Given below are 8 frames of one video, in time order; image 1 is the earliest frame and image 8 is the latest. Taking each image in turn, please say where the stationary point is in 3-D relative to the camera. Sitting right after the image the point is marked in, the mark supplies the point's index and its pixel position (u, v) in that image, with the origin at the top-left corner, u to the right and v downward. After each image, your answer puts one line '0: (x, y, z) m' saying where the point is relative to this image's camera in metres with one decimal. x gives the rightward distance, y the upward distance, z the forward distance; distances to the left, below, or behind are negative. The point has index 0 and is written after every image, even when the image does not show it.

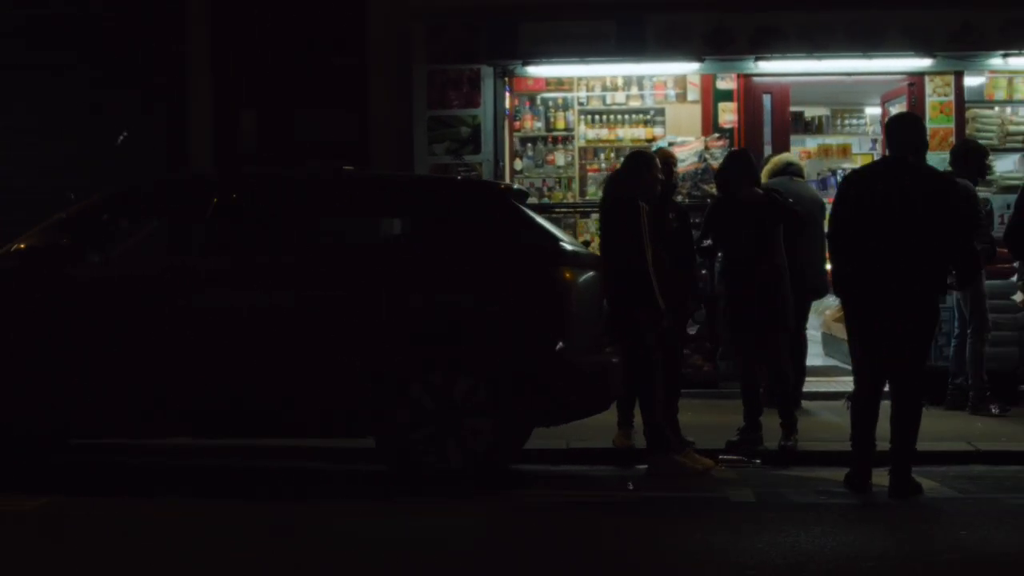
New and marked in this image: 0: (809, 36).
0: (+1.9, +1.6, +9.9) m
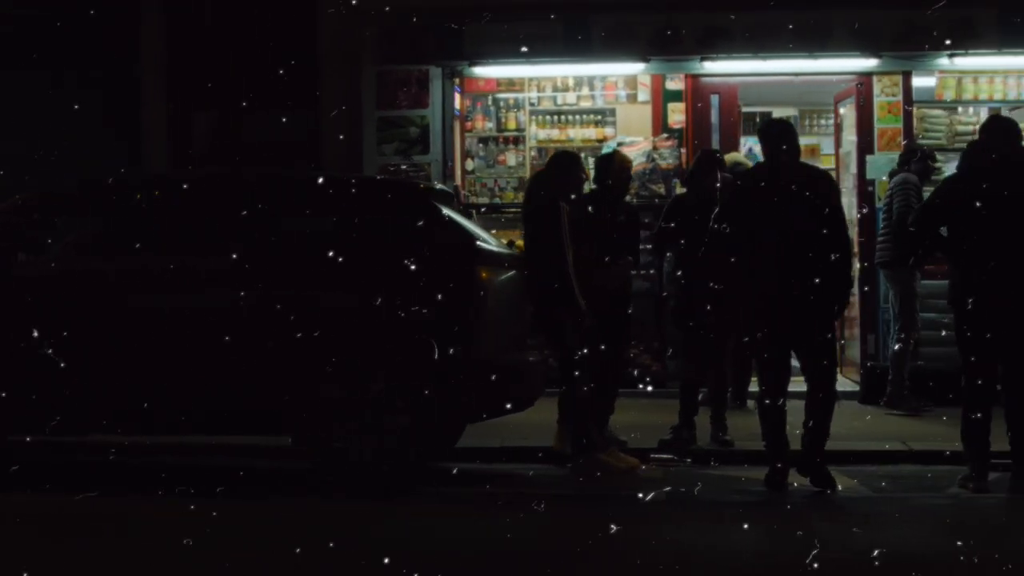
0: (+1.5, +1.6, +10.0) m
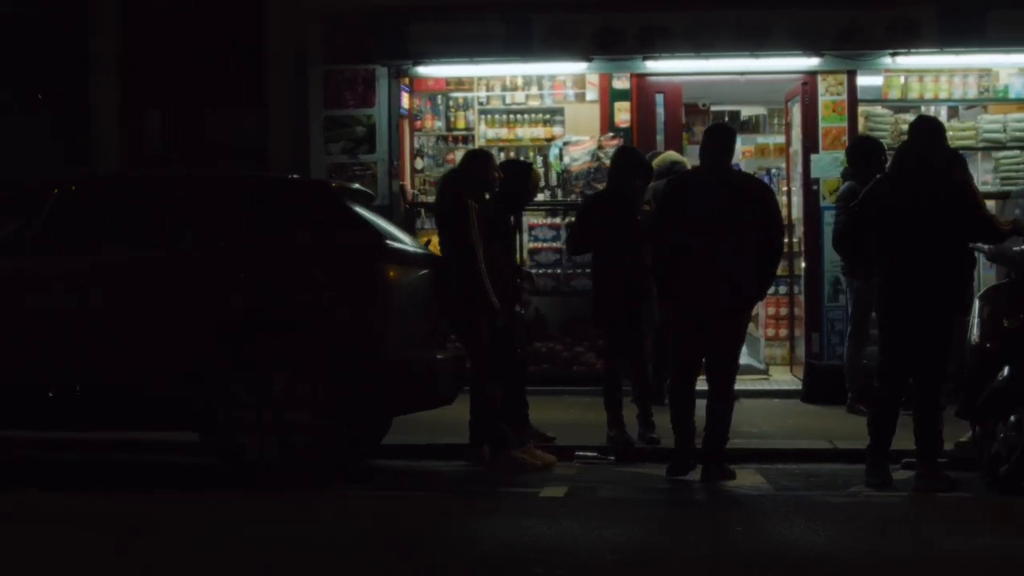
0: (+1.2, +1.6, +10.0) m
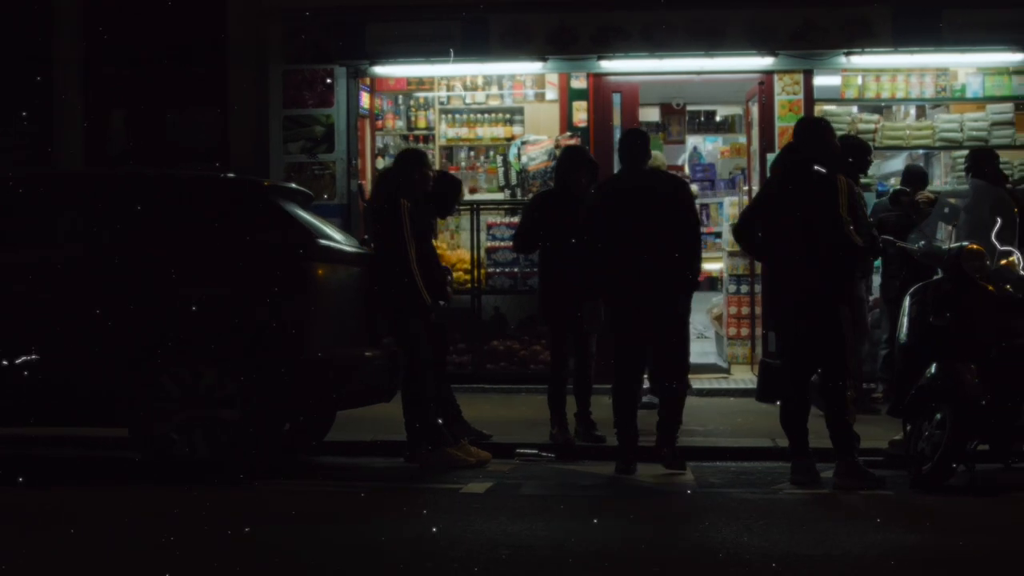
0: (+0.9, +1.6, +10.0) m
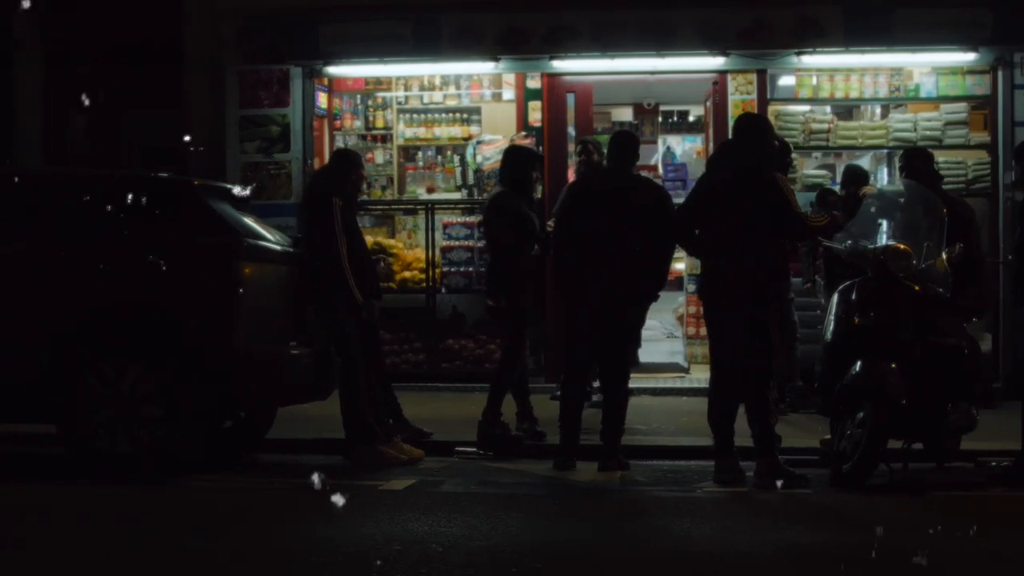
0: (+0.6, +1.6, +10.0) m
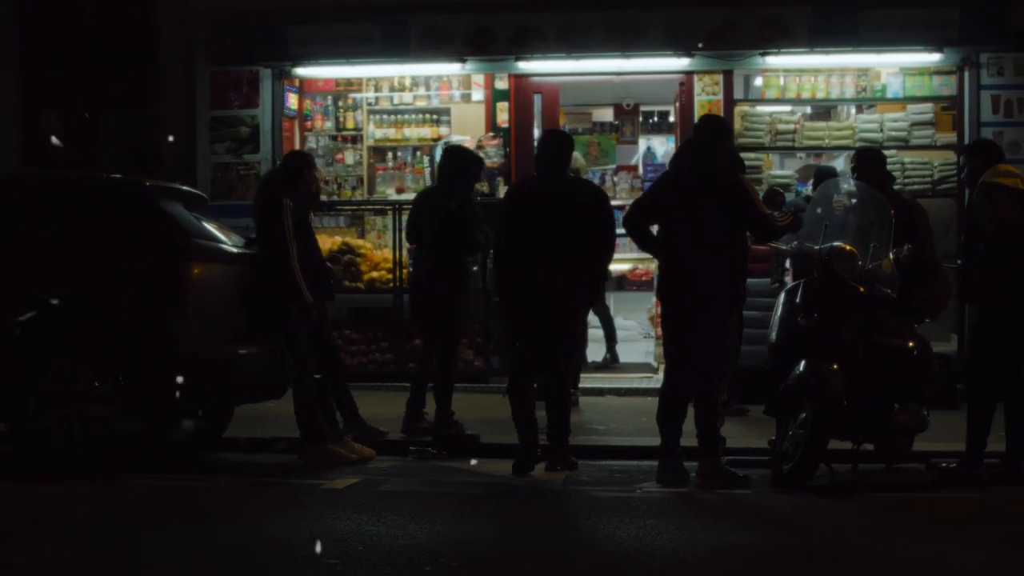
0: (+0.3, +1.6, +10.1) m
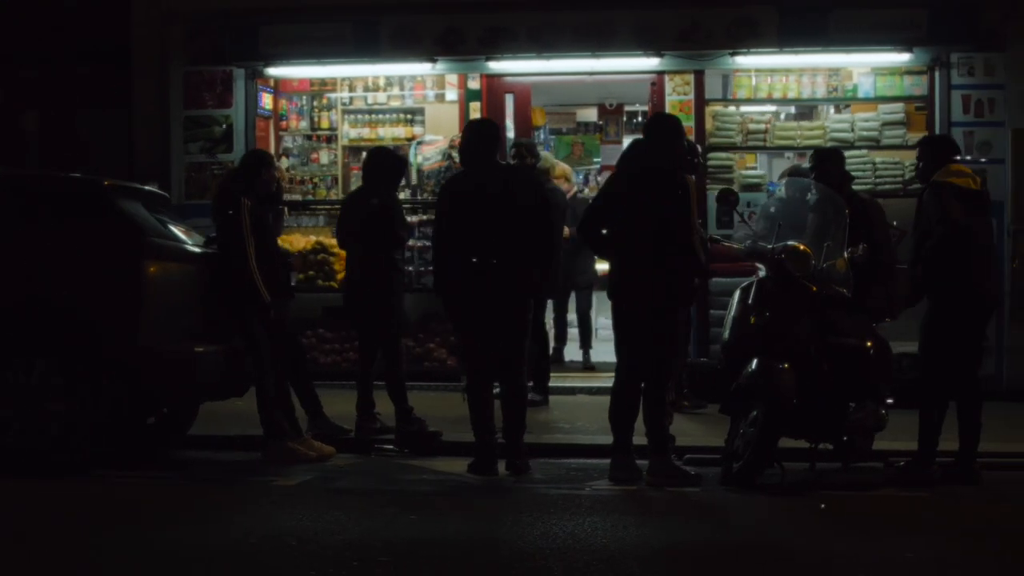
0: (+0.2, +1.6, +10.1) m
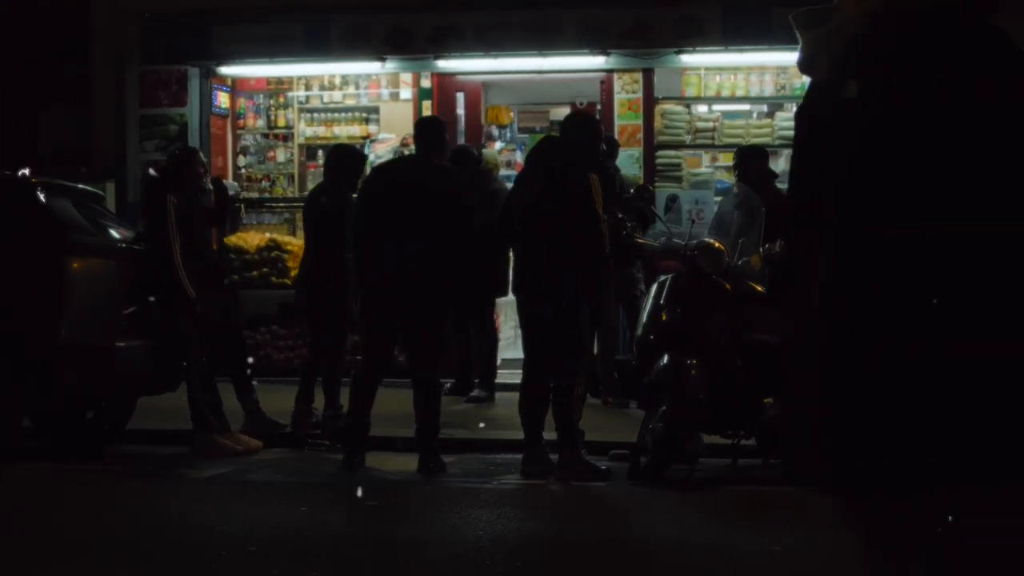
0: (-0.2, +1.6, +10.2) m
